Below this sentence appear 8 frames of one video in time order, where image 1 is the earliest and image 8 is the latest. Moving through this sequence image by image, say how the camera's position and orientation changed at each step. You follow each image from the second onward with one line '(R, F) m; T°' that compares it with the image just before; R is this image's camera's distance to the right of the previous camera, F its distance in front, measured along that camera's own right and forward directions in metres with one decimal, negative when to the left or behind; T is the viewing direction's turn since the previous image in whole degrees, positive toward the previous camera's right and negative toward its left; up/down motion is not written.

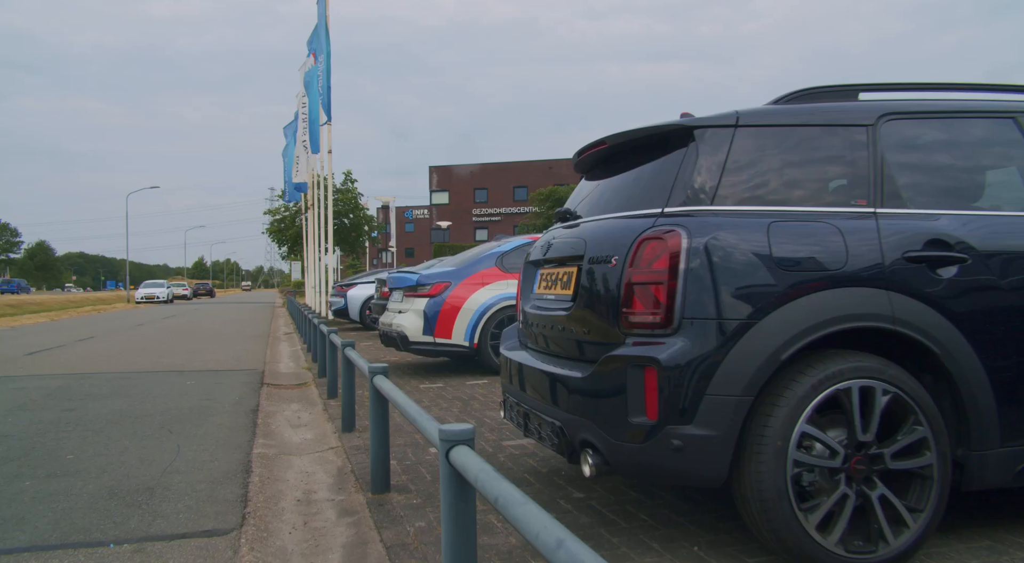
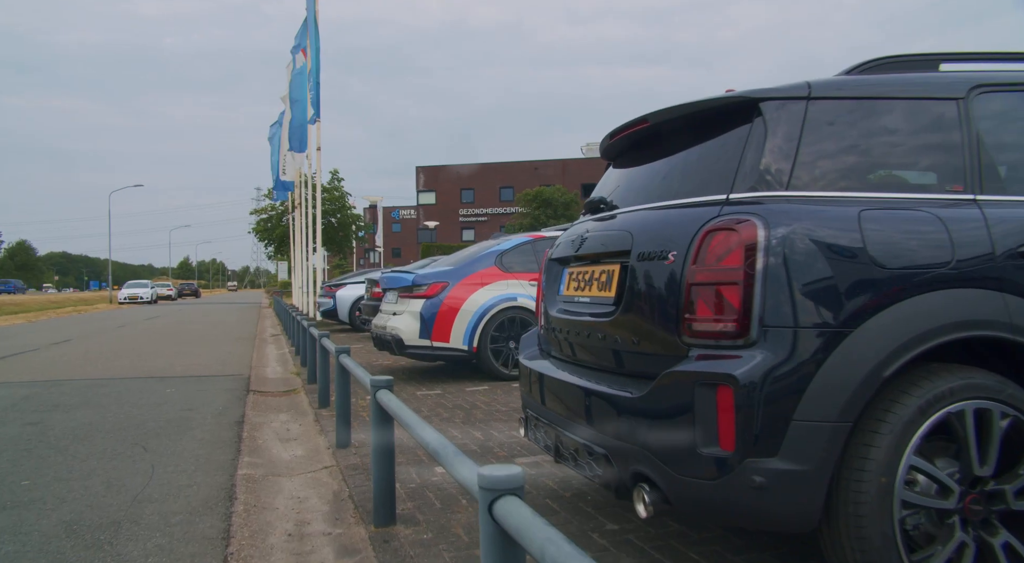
(-0.2, +0.5) m; +1°
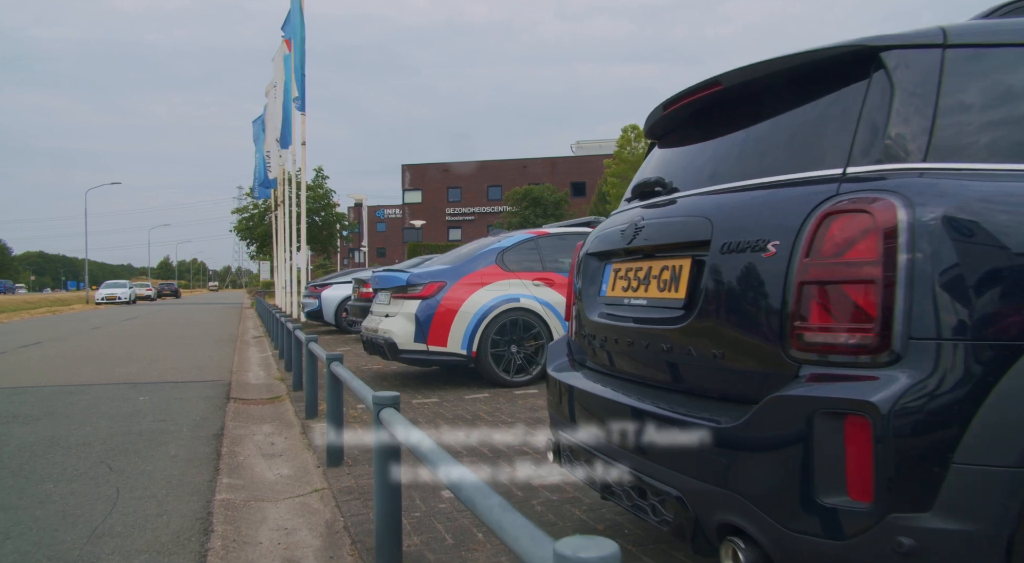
(-0.2, +0.5) m; +1°
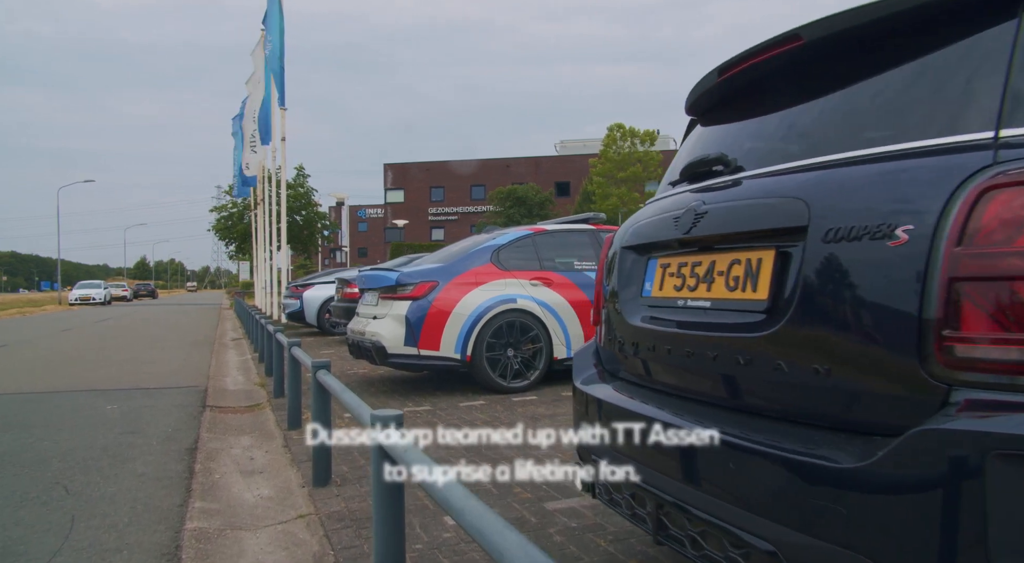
(-0.1, +0.5) m; +1°
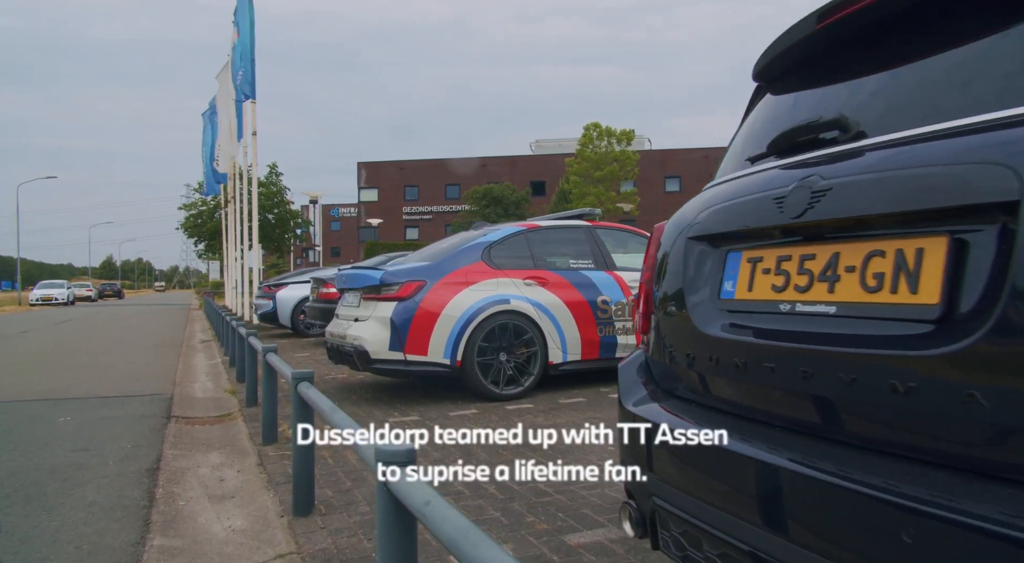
(-0.2, +0.5) m; +2°
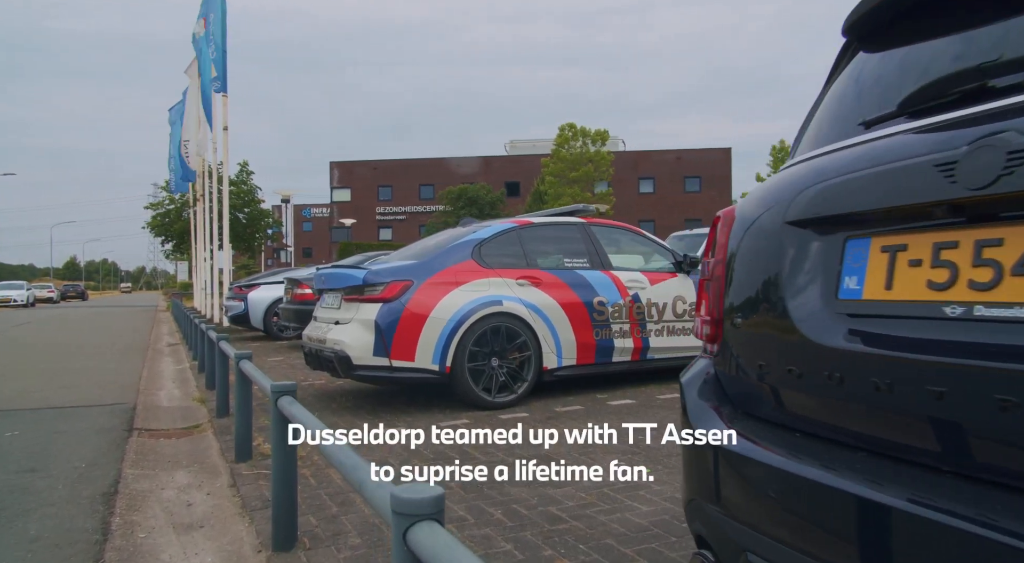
(-0.2, +0.5) m; +2°
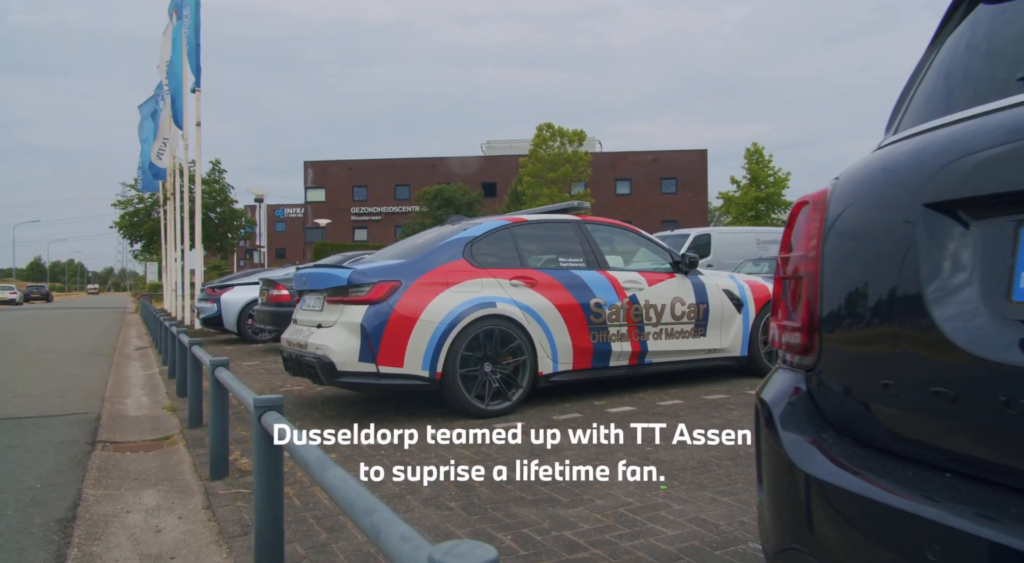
(-0.2, +0.4) m; +2°
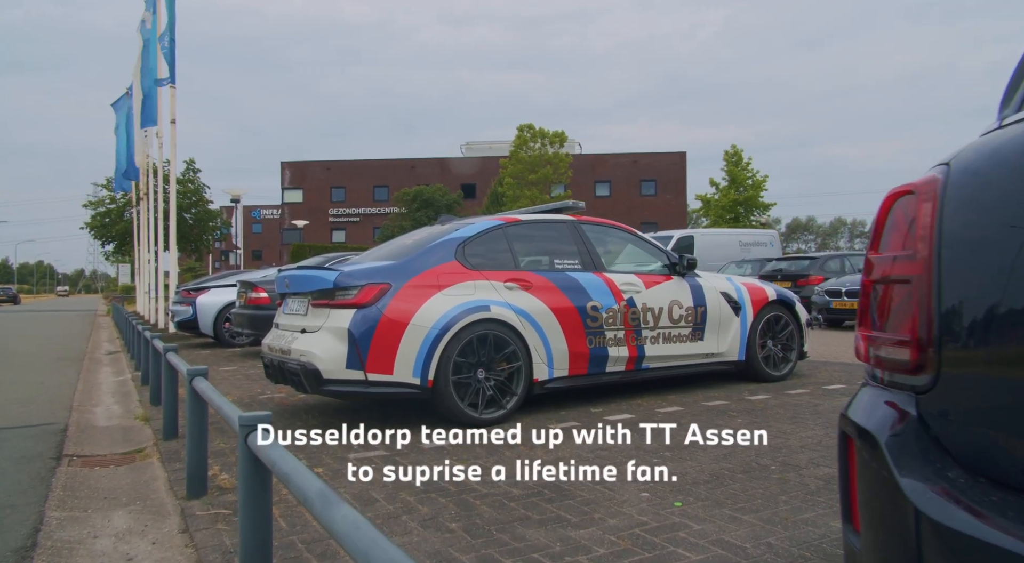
(-0.1, +0.3) m; +2°
